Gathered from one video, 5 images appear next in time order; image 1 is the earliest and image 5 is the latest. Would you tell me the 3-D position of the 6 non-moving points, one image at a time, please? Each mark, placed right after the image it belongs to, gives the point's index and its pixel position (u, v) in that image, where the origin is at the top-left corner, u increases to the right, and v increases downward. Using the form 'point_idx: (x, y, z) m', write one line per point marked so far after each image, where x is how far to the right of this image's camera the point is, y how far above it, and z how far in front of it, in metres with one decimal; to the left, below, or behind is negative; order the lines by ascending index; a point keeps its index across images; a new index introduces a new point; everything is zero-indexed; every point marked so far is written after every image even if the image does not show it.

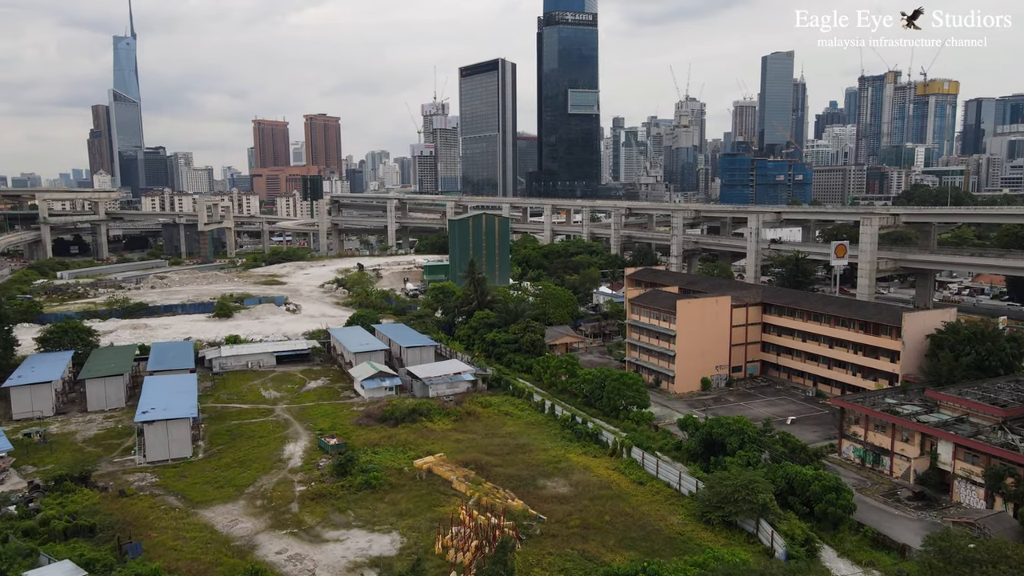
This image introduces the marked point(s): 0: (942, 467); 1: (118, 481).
0: (+11.3, -4.7, +19.7) m
1: (-10.5, -5.1, +19.8) m
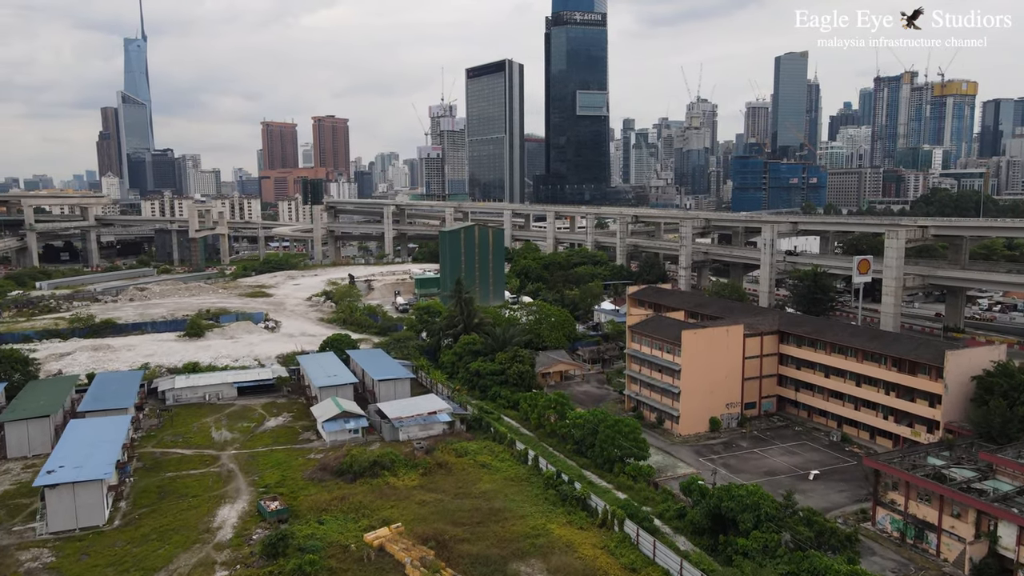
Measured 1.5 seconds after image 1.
0: (+10.6, -5.7, +16.1) m
1: (-11.3, -6.1, +16.6) m
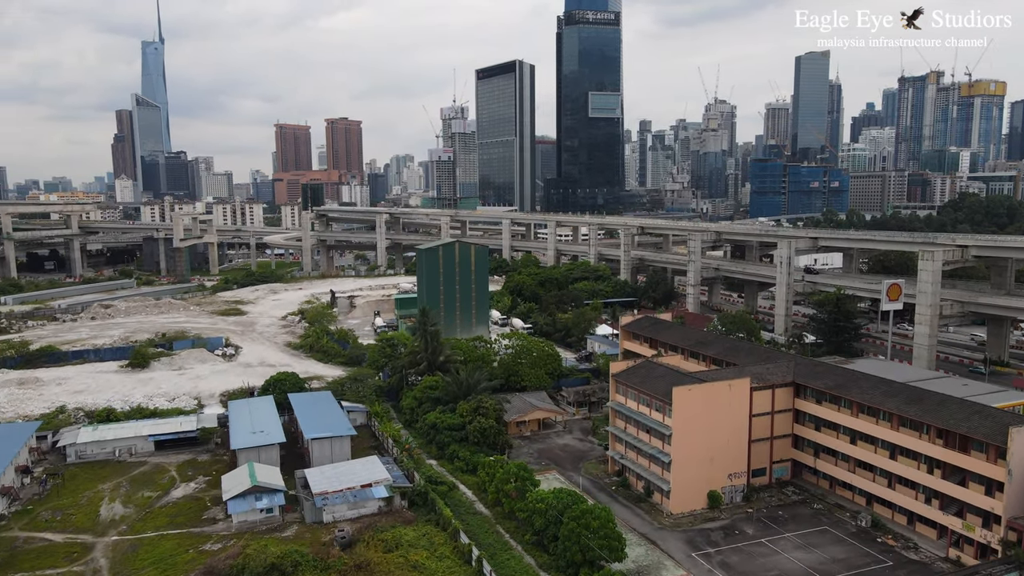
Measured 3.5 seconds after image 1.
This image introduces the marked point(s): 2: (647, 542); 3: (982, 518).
0: (+9.0, -7.0, +11.1) m
1: (-12.8, -7.3, +12.1) m
2: (+3.6, -6.7, +19.7) m
3: (+11.5, -5.6, +18.1) m
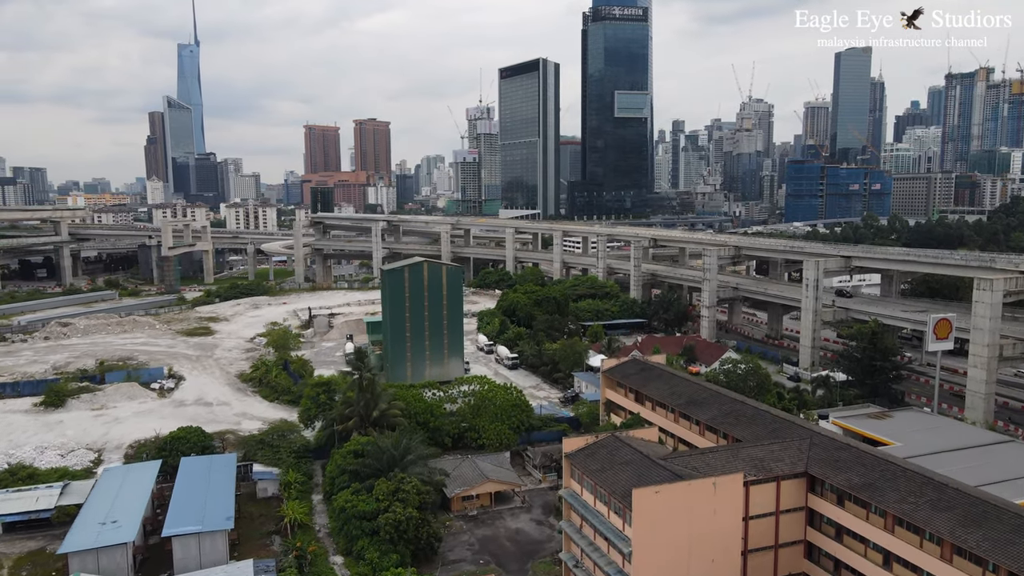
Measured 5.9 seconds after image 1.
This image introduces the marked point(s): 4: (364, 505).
0: (+6.4, -8.4, +5.1) m
1: (-15.4, -8.5, +7.1) m
2: (+1.4, -8.0, +13.9) m
3: (+9.2, -7.0, +12.0) m
4: (-4.0, -5.8, +19.8) m
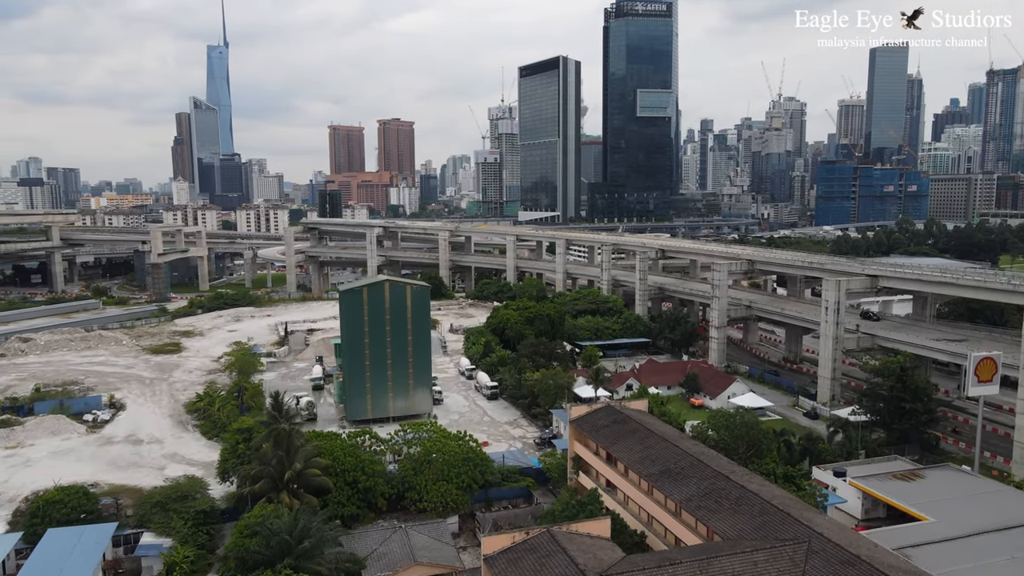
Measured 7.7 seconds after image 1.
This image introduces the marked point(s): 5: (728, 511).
0: (+4.0, -9.4, +0.6) m
1: (-17.7, -9.4, +3.4) m
2: (-0.7, -9.0, +9.5) m
3: (+7.1, -8.0, +7.3) m
4: (-5.8, -6.7, +15.7) m
5: (+4.5, -4.7, +15.8) m
